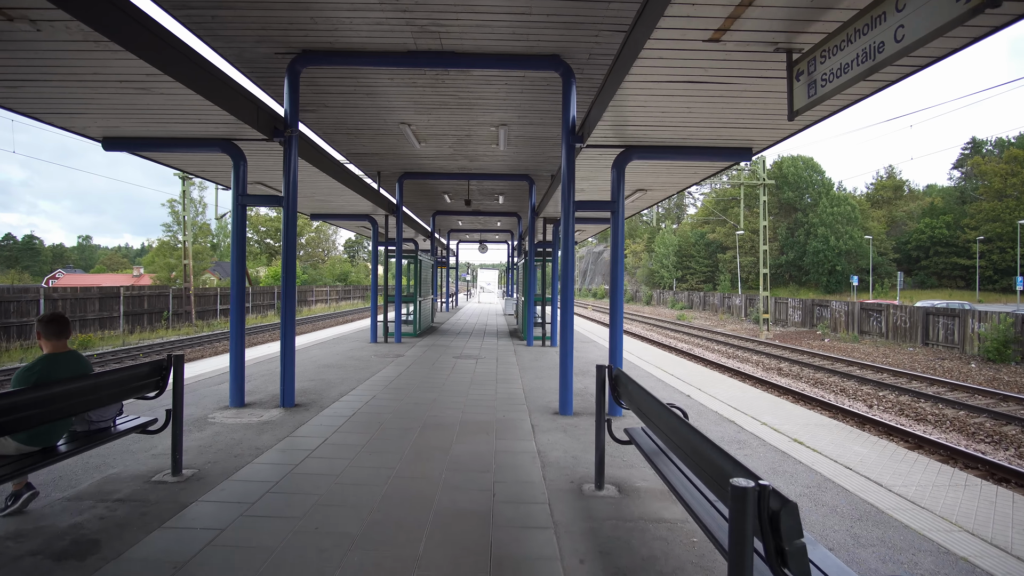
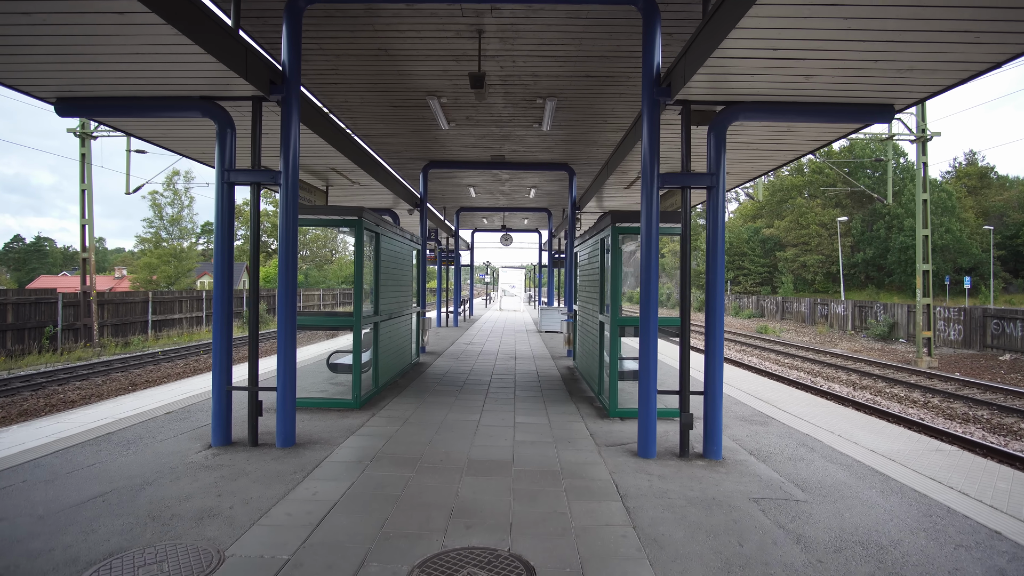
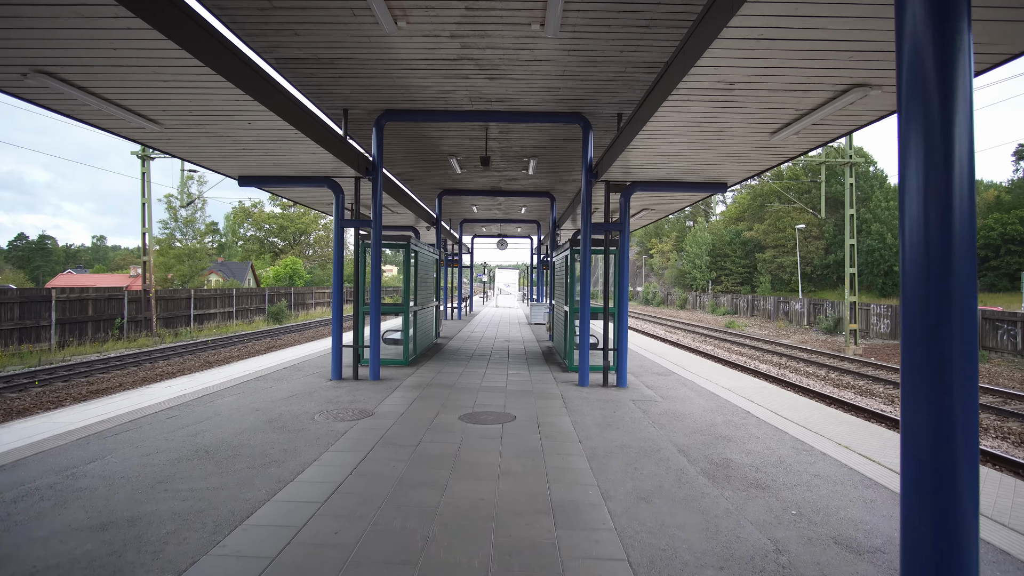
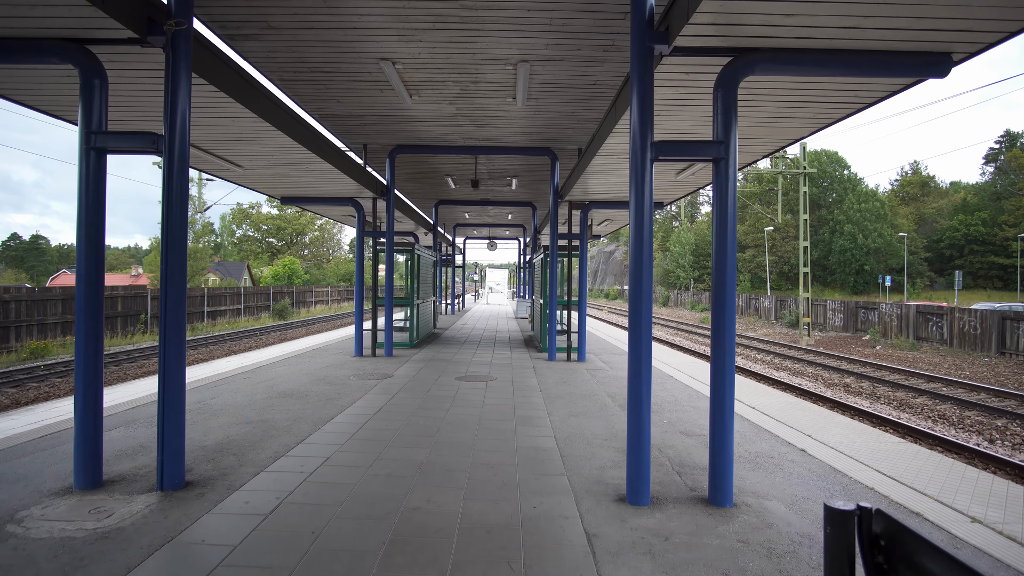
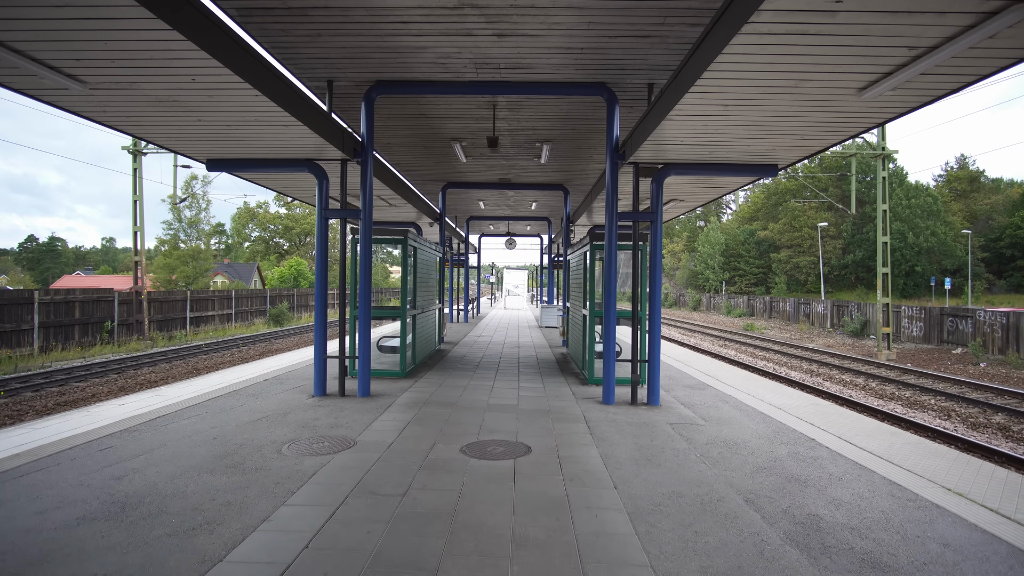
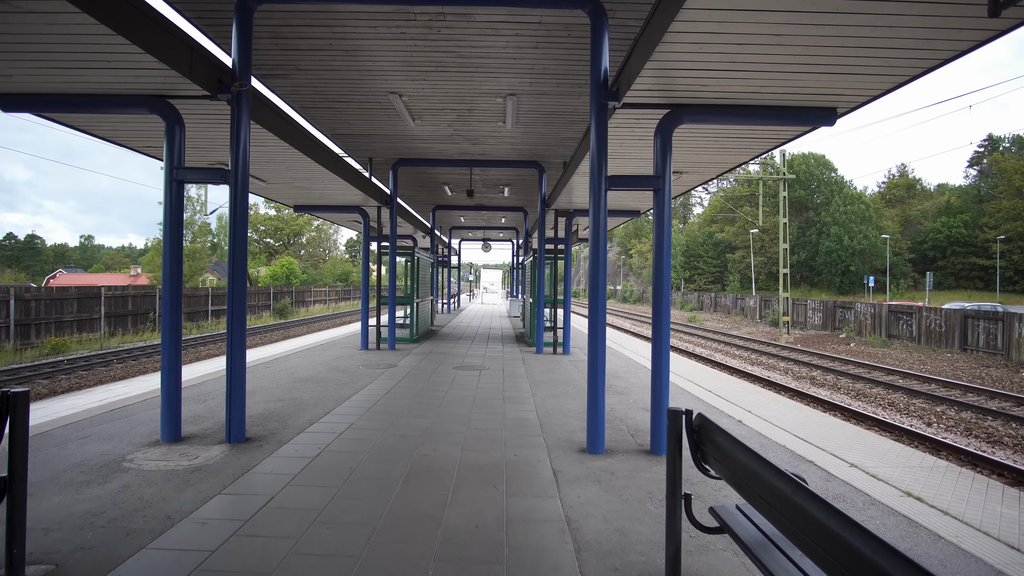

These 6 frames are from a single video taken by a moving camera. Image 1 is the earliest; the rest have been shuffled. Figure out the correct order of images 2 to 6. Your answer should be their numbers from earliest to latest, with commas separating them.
6, 4, 3, 5, 2
